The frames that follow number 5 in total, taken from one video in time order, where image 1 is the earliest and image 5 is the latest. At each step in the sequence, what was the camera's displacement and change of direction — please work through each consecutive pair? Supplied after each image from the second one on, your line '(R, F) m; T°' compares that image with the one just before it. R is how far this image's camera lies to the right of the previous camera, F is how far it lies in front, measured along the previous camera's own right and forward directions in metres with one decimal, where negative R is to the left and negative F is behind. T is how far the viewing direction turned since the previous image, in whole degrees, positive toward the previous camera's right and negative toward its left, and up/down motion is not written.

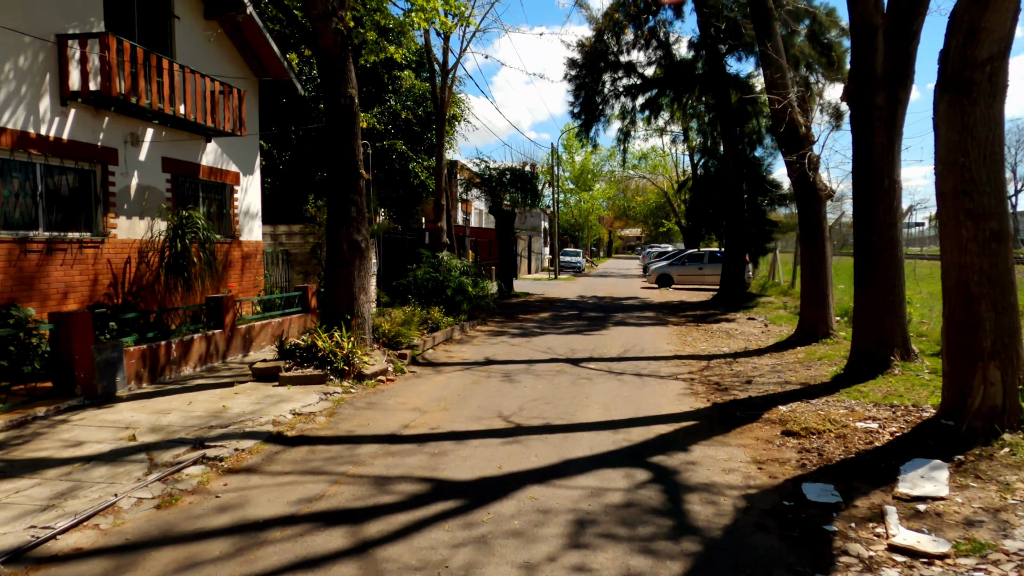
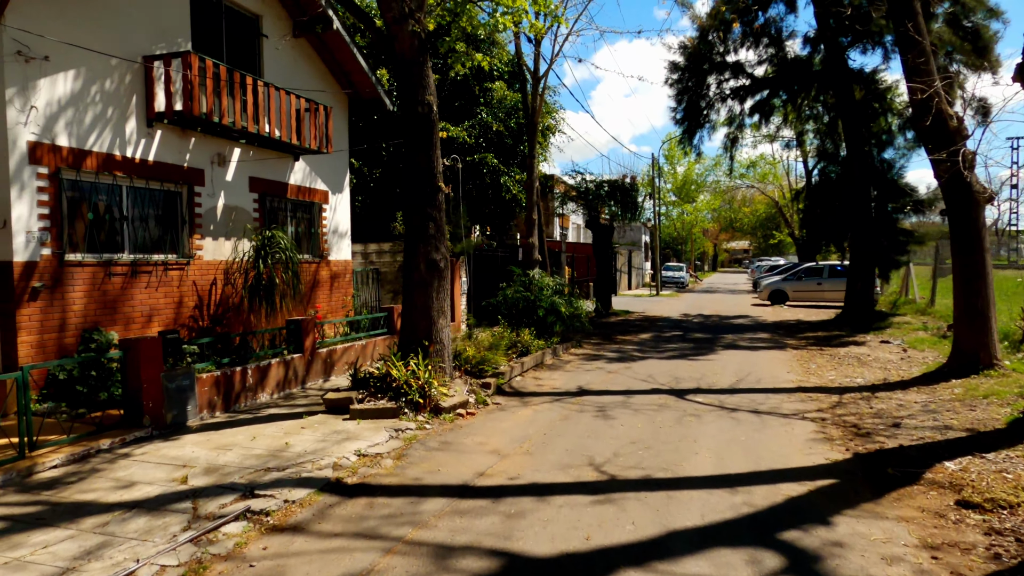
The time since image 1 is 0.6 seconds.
(+0.1, +1.0) m; -9°
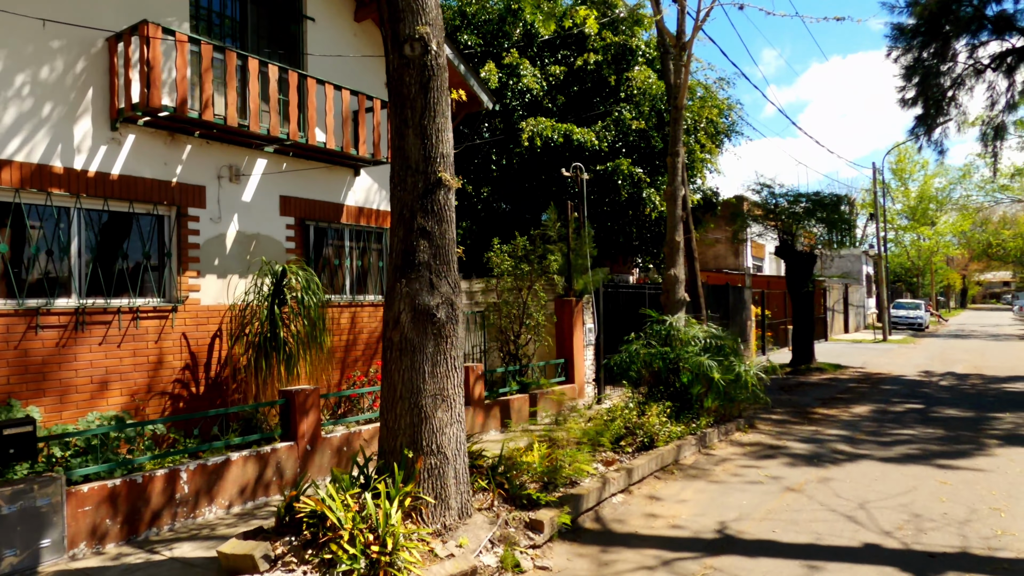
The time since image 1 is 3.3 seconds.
(+1.0, +3.9) m; -17°
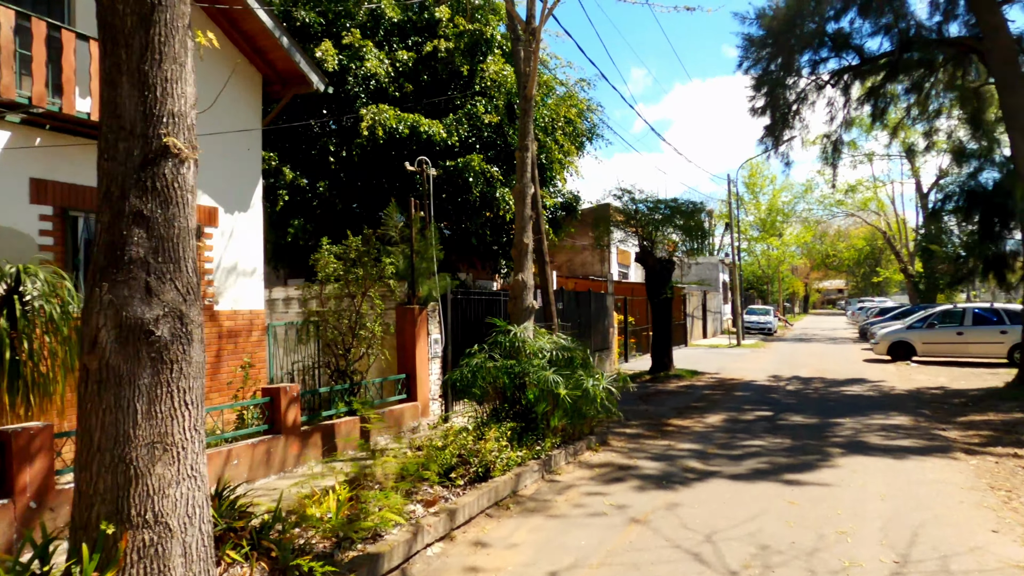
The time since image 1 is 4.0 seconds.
(+0.7, +1.0) m; +10°
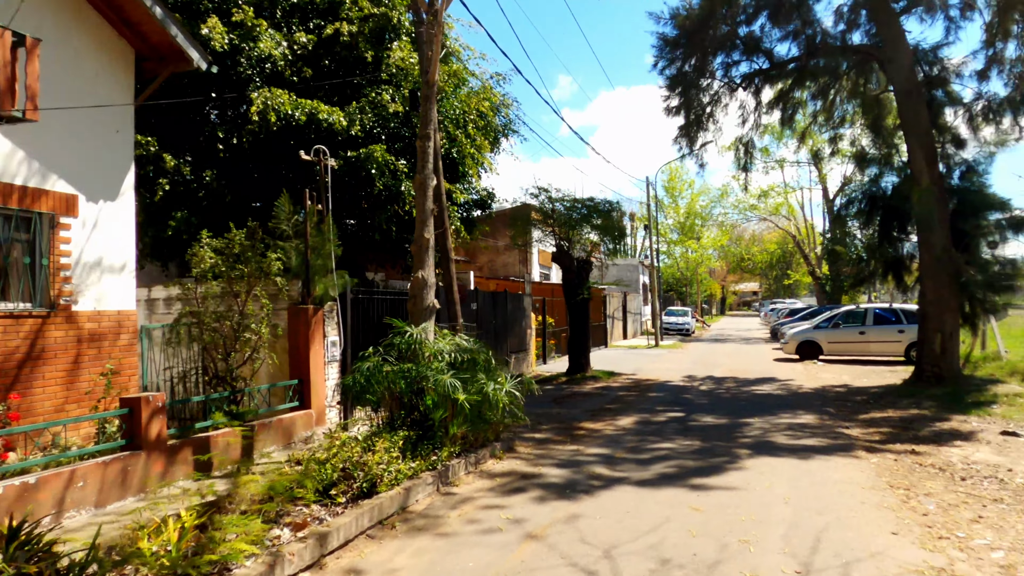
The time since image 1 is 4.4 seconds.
(+0.4, +0.5) m; +6°
